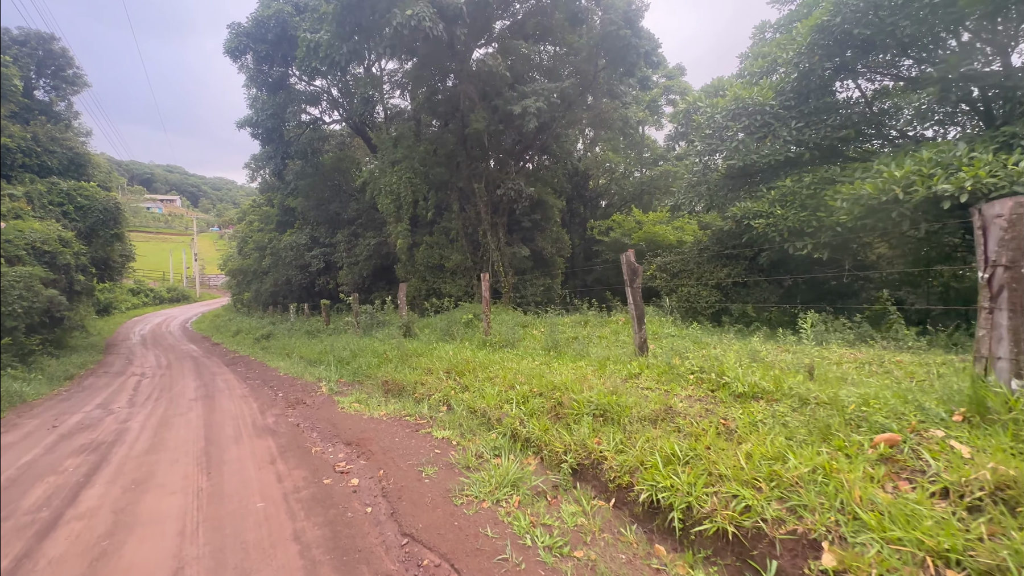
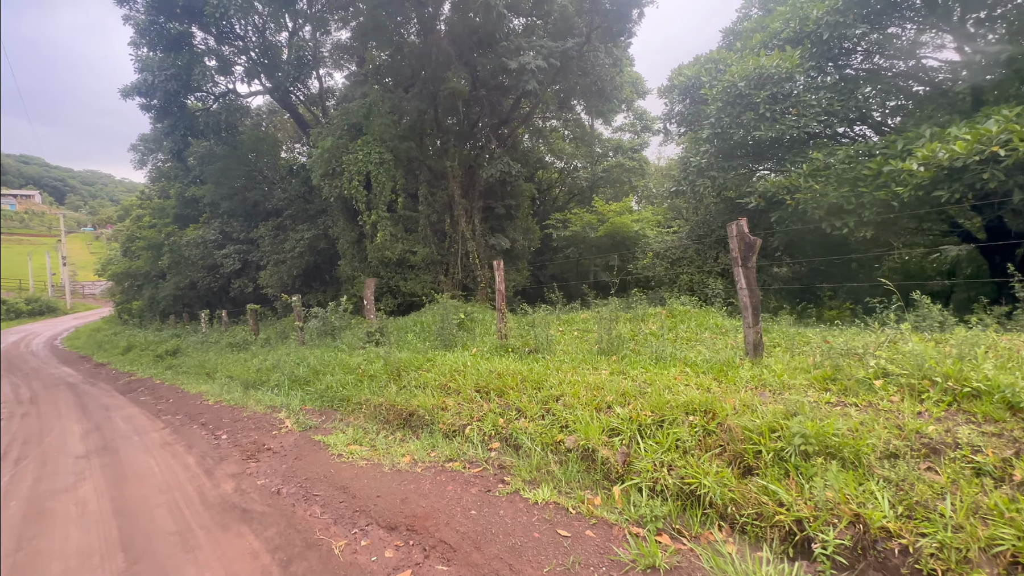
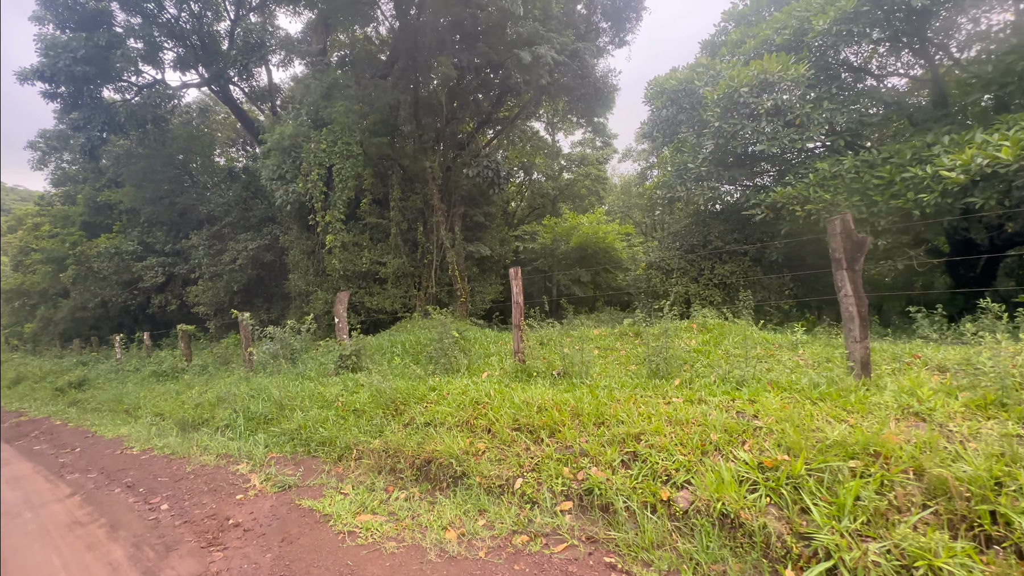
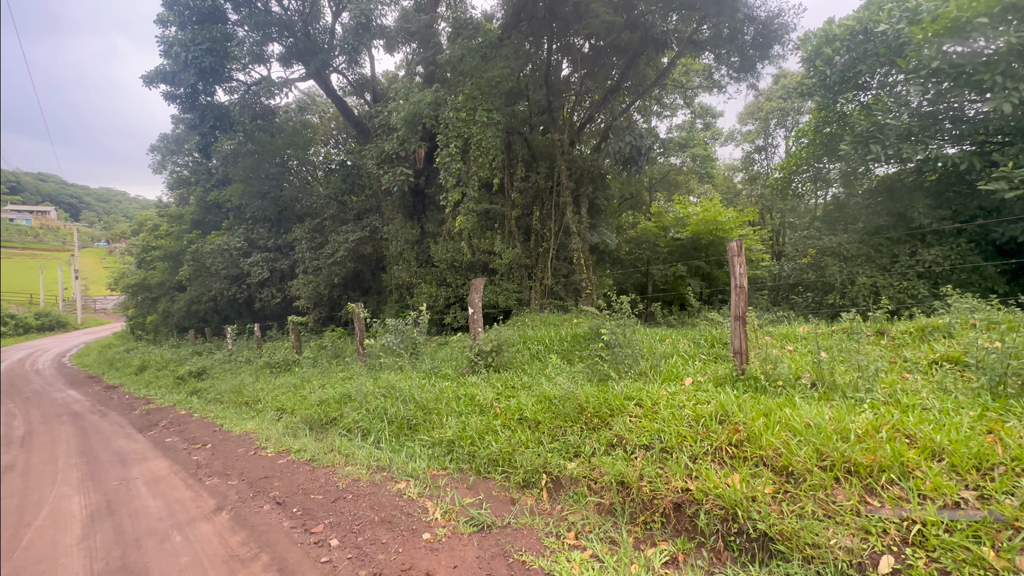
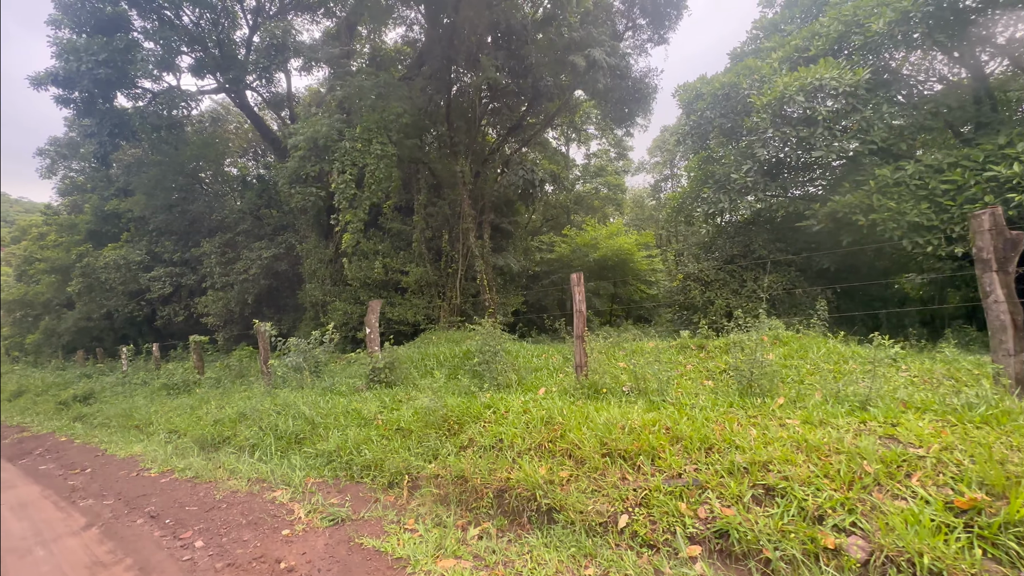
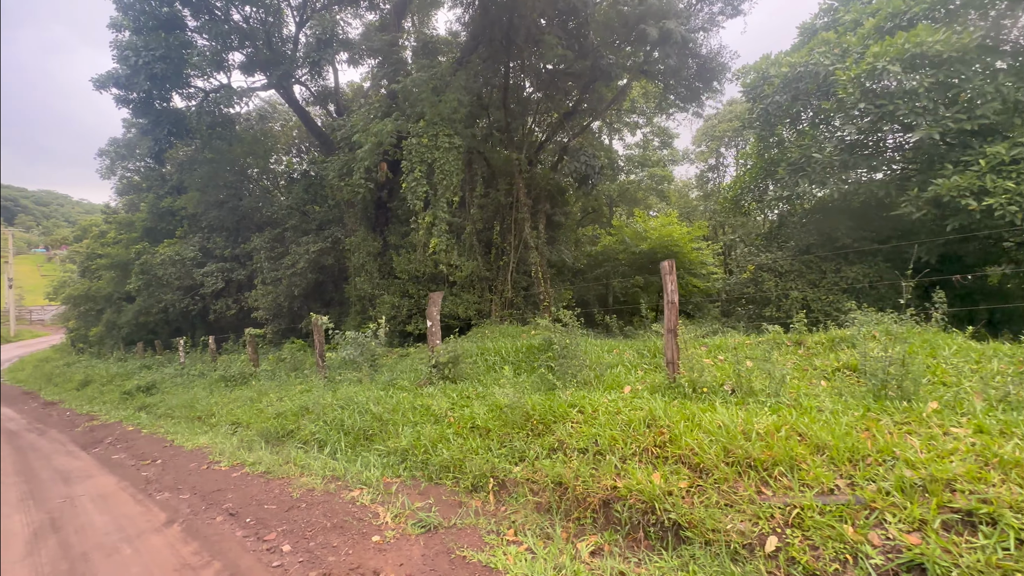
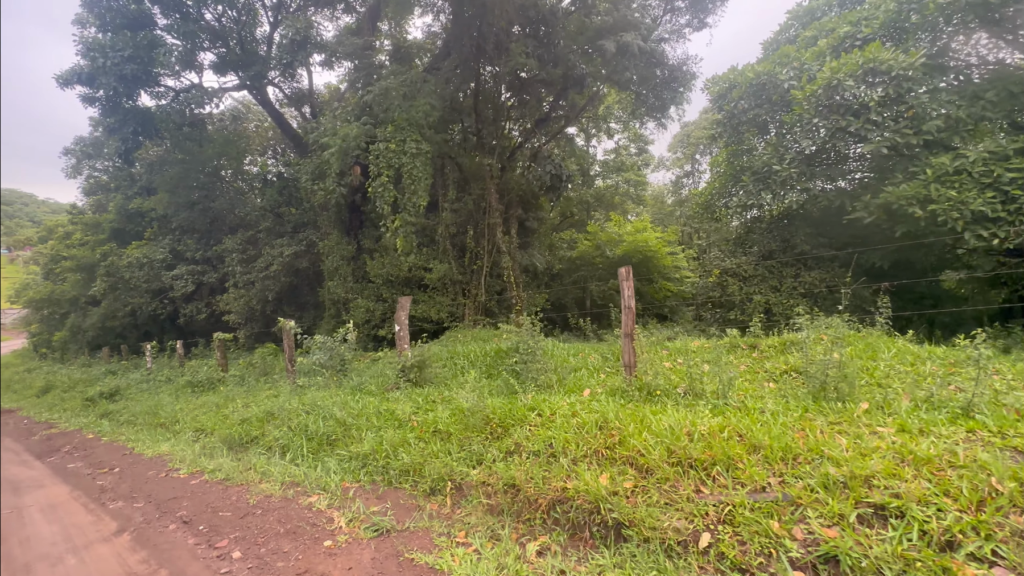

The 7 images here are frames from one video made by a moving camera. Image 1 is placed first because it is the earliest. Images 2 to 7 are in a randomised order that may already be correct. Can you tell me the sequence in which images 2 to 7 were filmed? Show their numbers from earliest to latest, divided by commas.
2, 3, 5, 7, 6, 4
